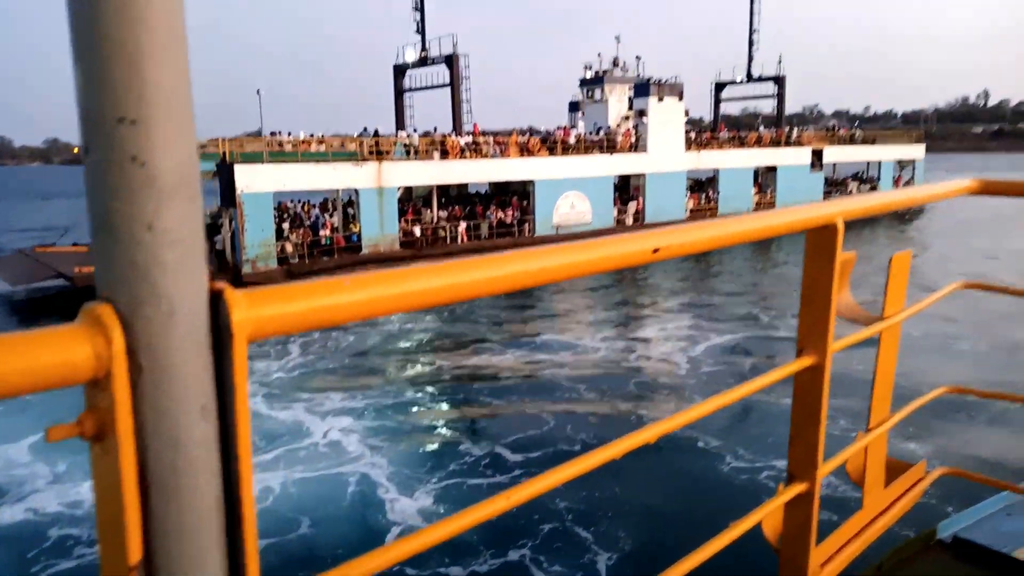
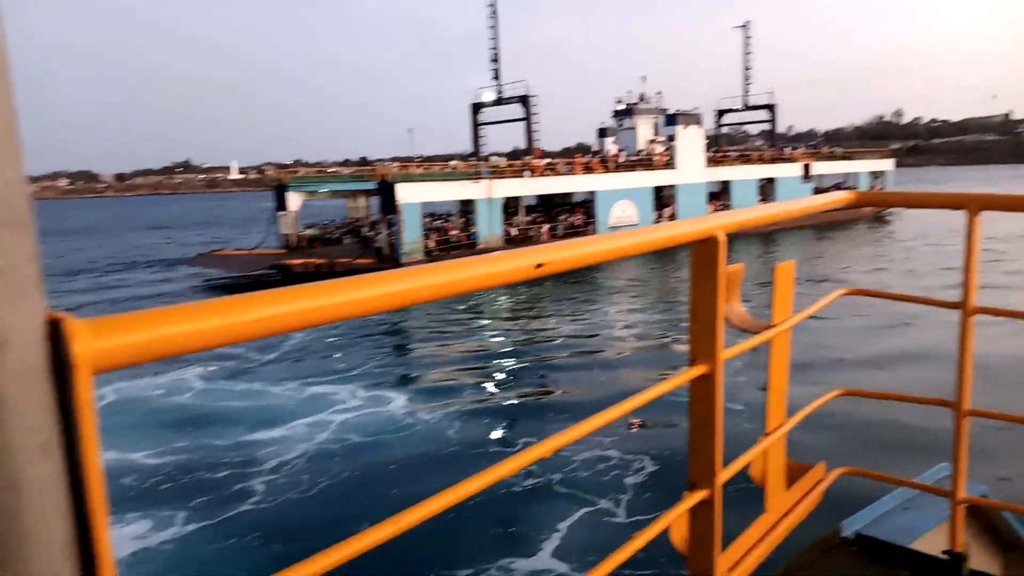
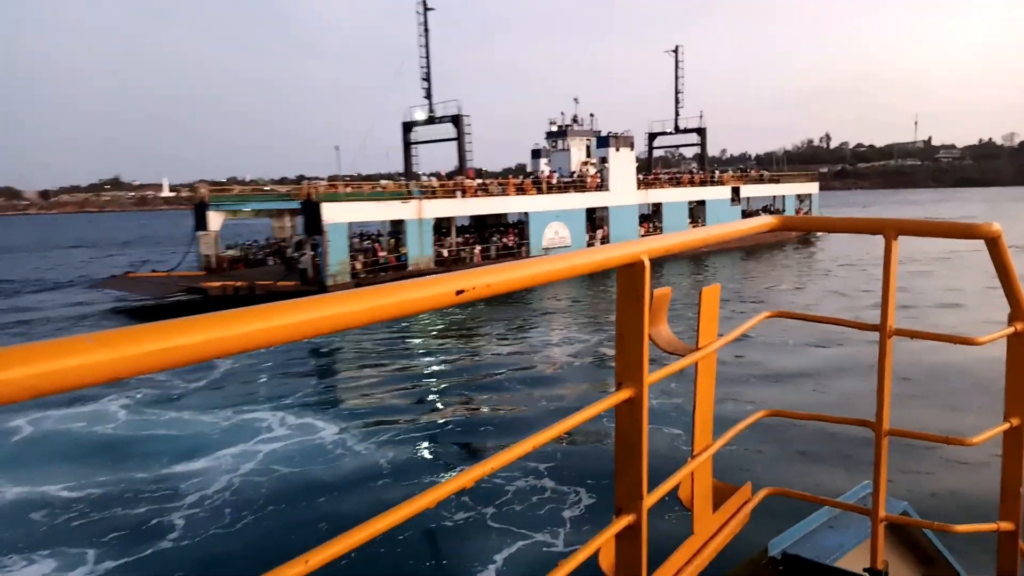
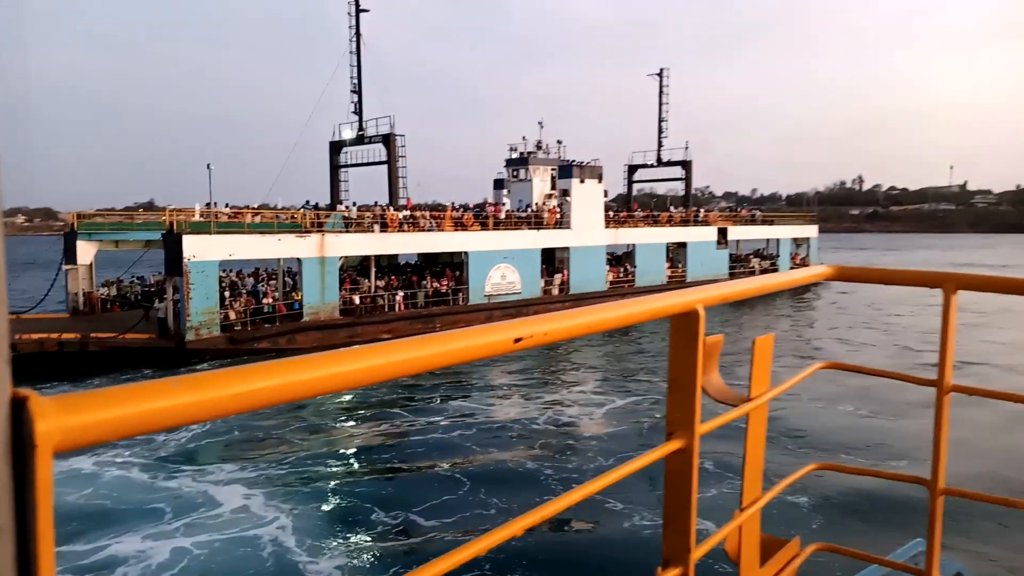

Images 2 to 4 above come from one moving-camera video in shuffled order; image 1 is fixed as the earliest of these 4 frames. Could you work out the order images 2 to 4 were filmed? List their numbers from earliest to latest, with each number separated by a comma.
4, 3, 2
